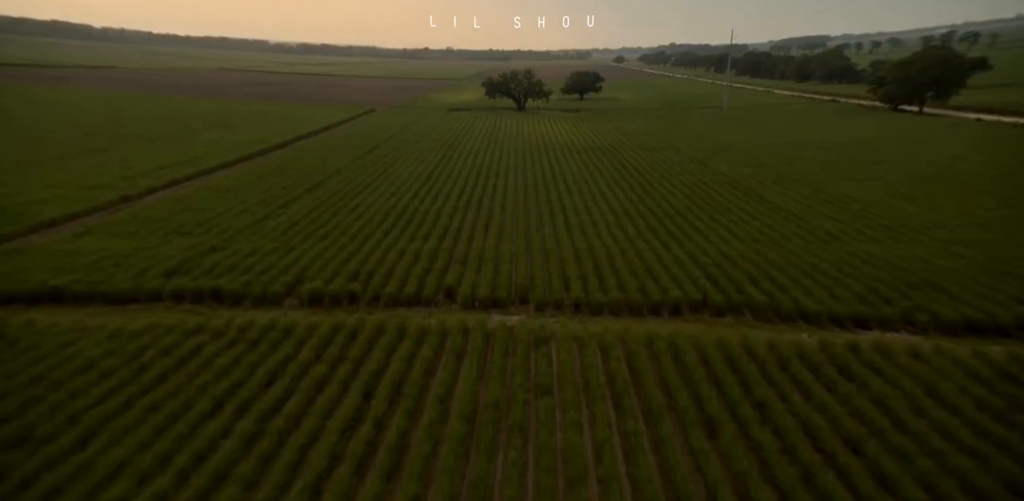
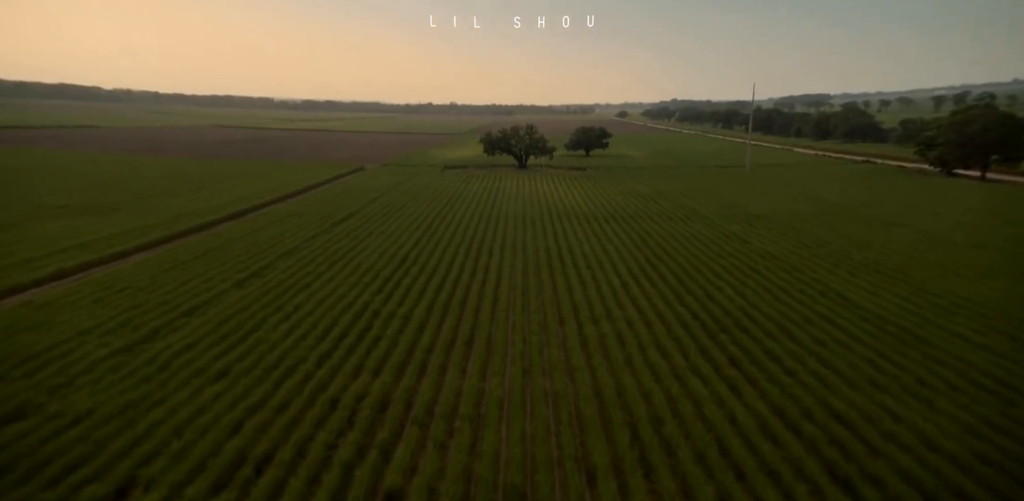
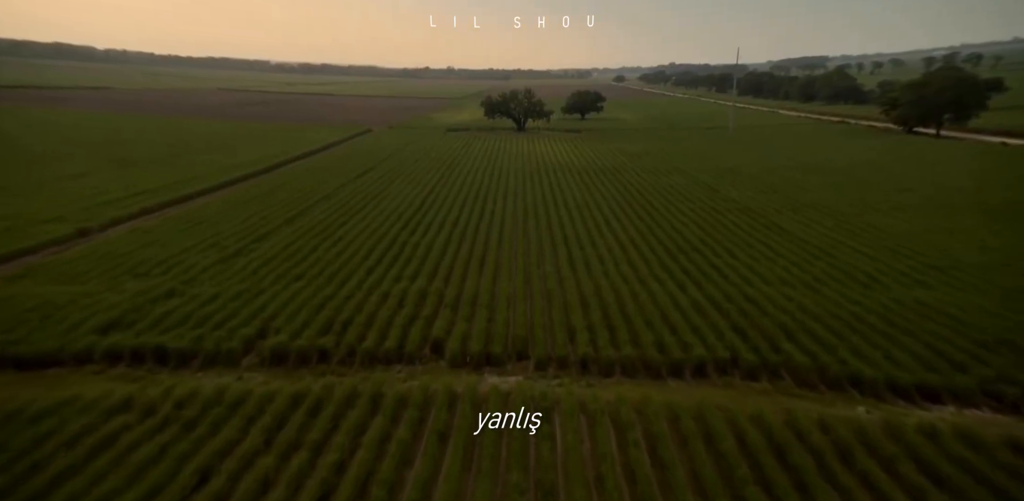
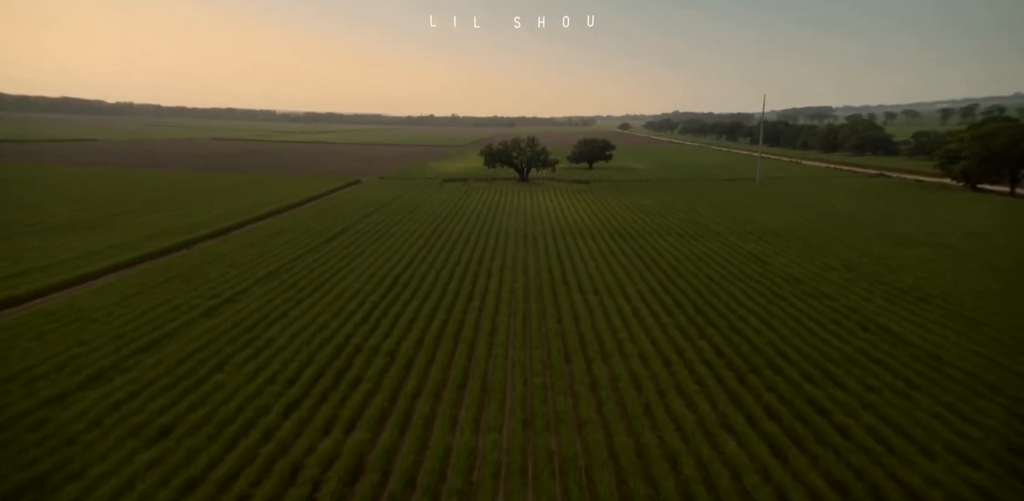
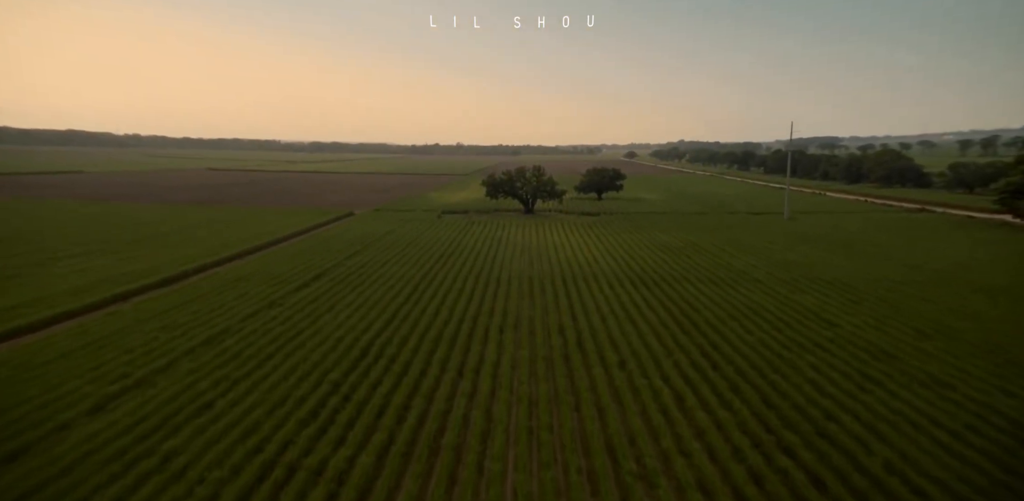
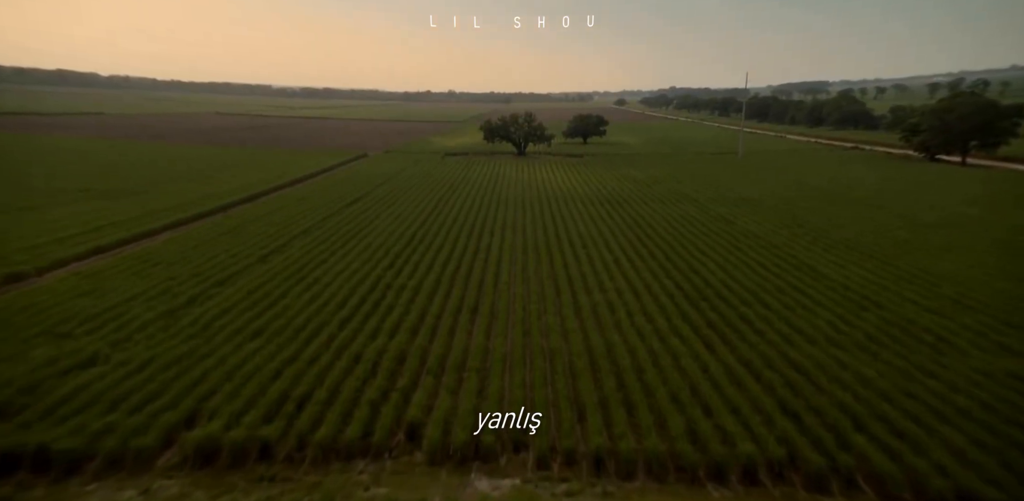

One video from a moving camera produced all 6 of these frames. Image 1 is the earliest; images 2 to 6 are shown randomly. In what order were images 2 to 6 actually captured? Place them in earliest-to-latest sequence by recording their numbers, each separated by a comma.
3, 6, 2, 4, 5
